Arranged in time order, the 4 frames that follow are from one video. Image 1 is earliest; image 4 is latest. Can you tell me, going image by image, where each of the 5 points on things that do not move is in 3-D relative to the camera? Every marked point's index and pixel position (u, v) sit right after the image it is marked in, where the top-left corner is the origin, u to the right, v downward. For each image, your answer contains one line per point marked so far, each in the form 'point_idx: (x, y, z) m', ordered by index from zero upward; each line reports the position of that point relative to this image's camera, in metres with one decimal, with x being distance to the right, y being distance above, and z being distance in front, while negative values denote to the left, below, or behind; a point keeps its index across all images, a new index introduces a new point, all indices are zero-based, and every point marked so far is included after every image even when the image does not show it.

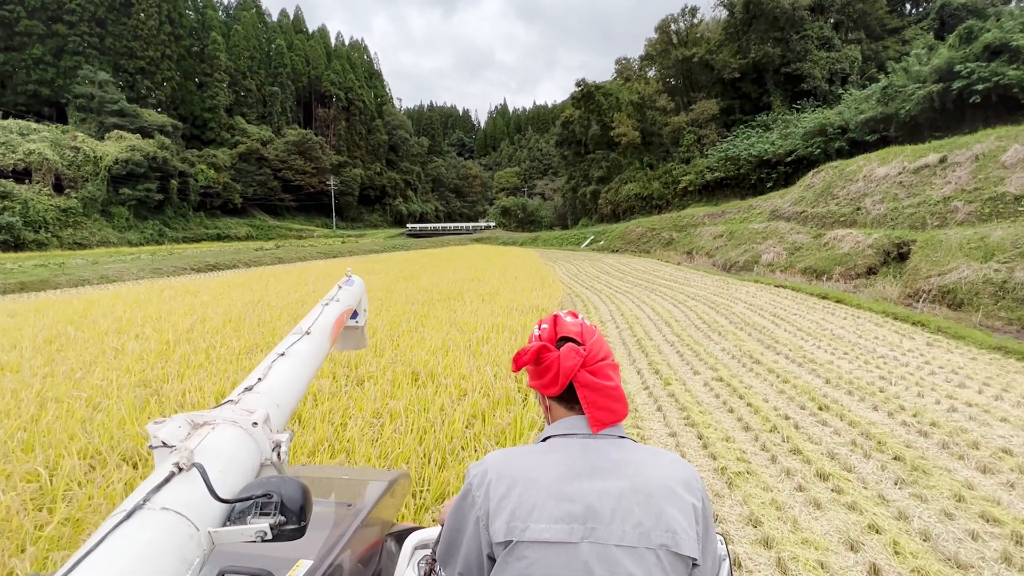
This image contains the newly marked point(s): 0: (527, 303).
0: (+0.2, -0.2, +6.1) m
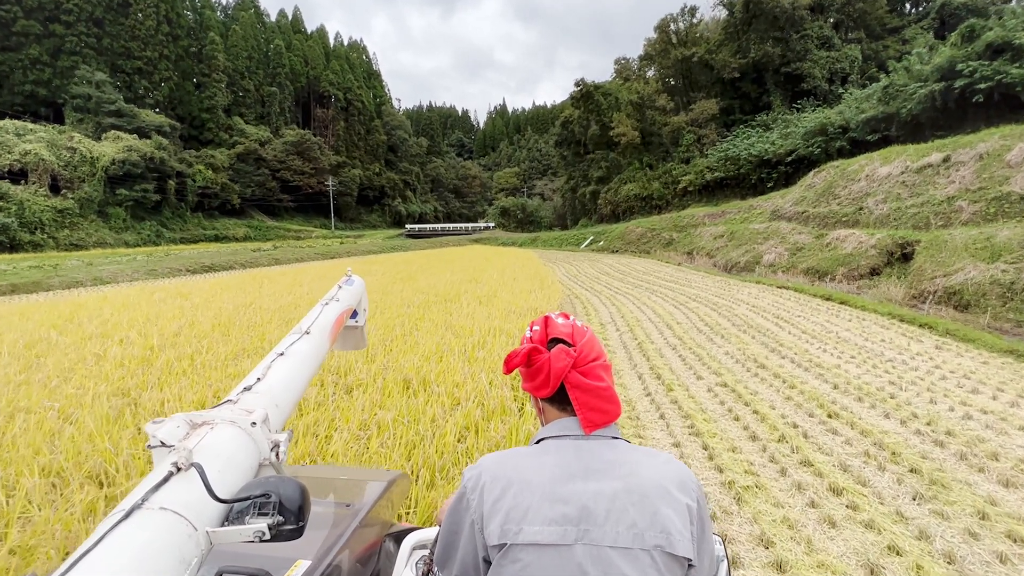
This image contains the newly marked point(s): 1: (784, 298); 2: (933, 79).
0: (+0.2, -0.2, +6.0) m
1: (+4.4, -0.2, +8.0) m
2: (+12.8, +6.4, +15.0) m
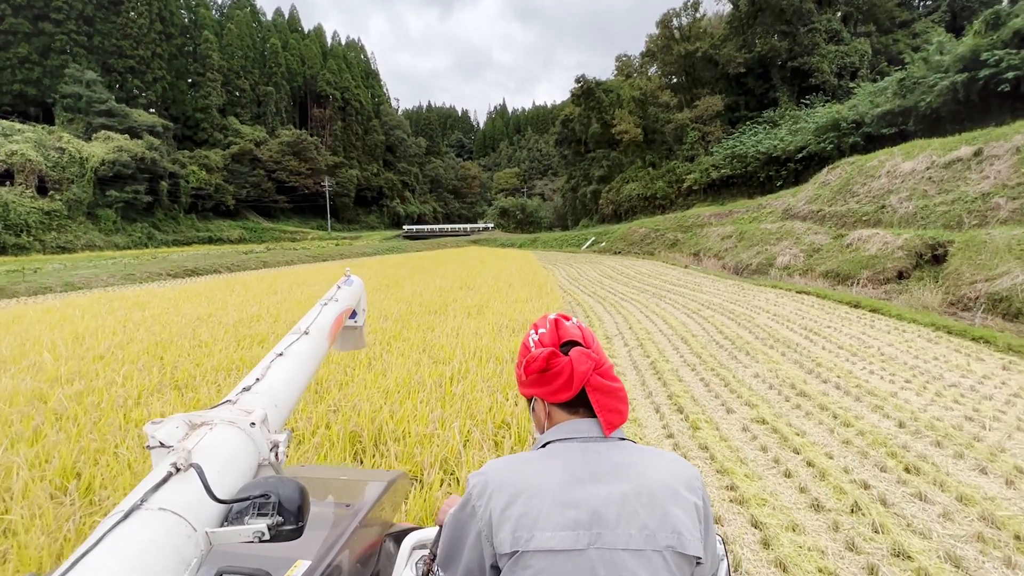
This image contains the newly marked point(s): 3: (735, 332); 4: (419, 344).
0: (+0.1, -0.3, +5.2) m
1: (+4.3, -0.3, +7.3) m
2: (+12.8, +6.3, +14.2) m
3: (+2.6, -0.5, +5.7) m
4: (-0.8, -0.4, +4.0) m
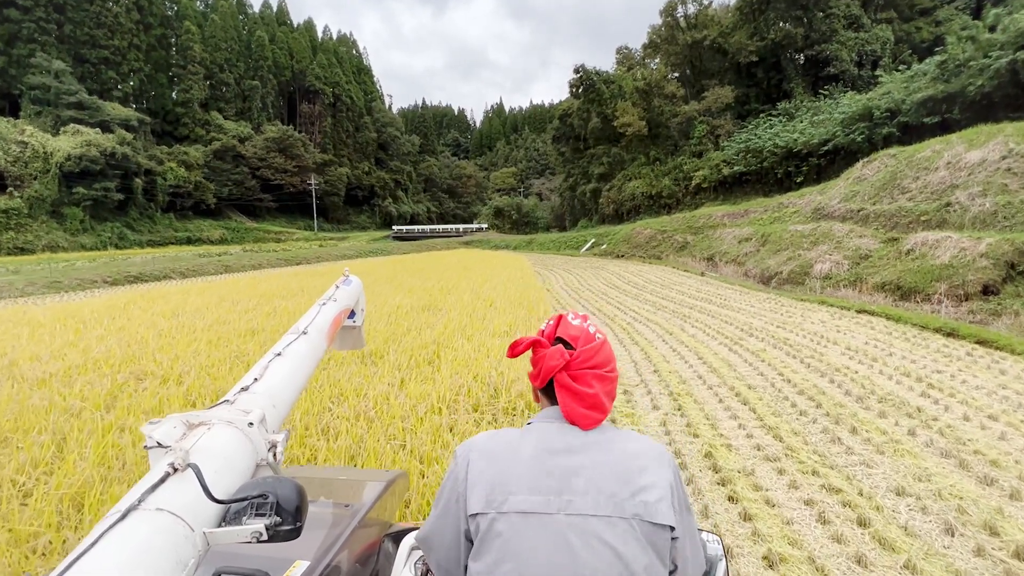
0: (-0.1, -0.5, +3.4) m
1: (+4.1, -0.5, +5.5) m
2: (+12.5, +6.0, +12.5) m
3: (+2.4, -0.7, +4.0) m
4: (-0.9, -0.7, +2.2) m
